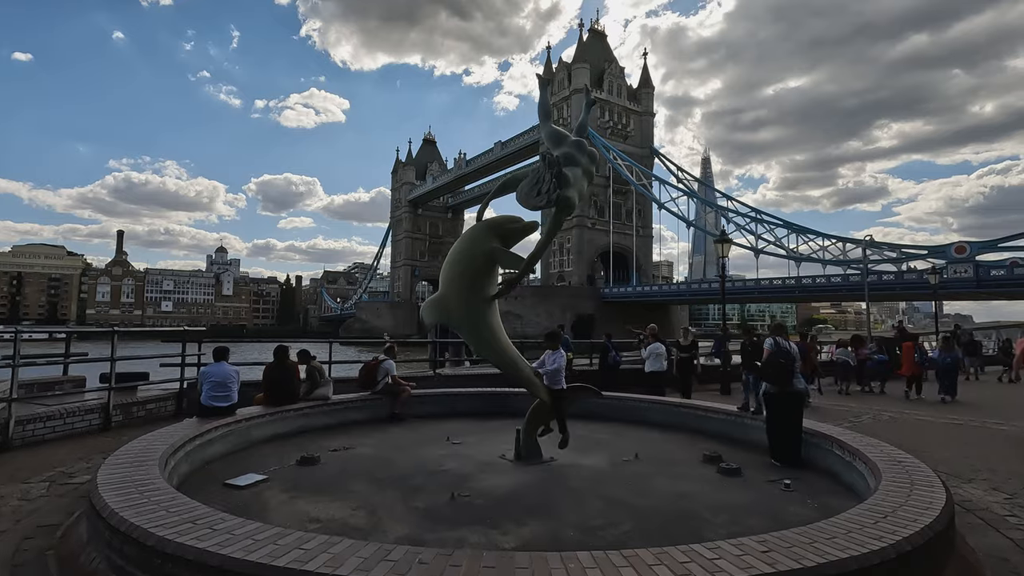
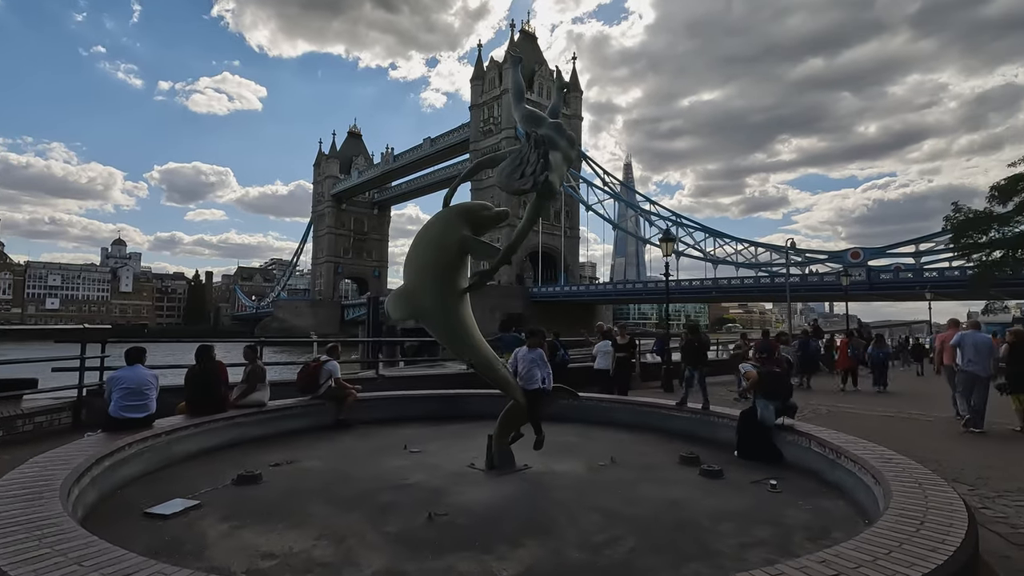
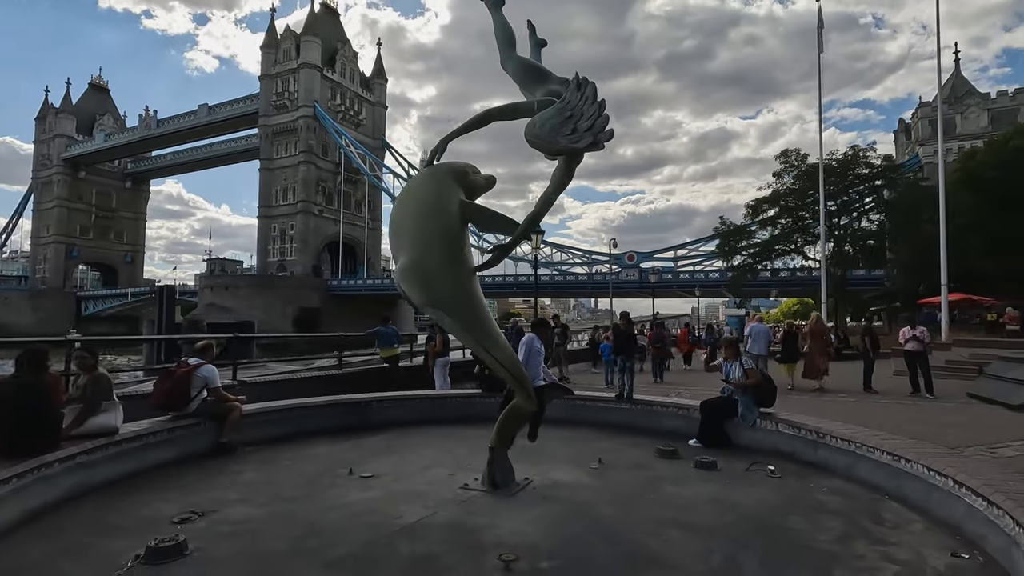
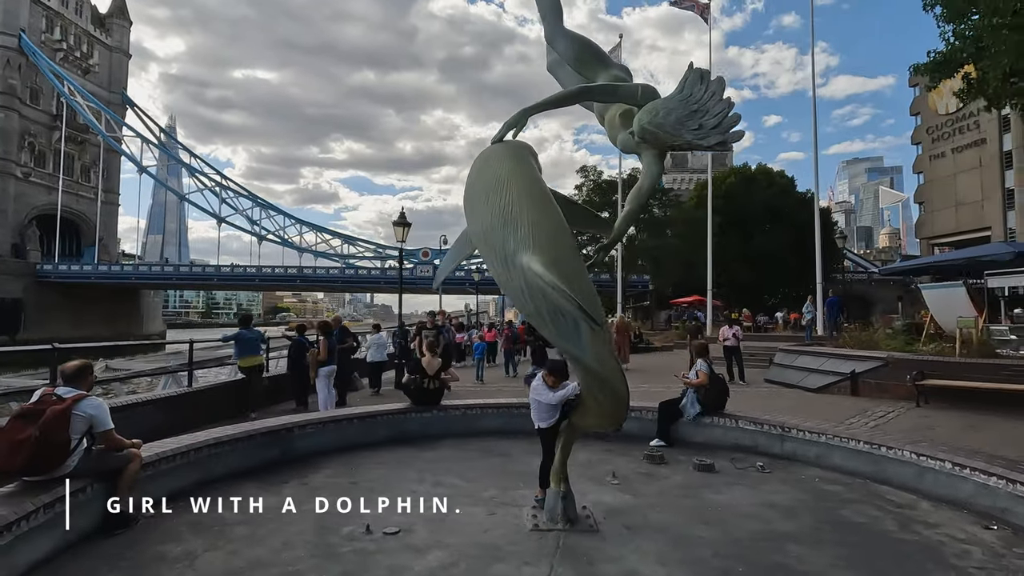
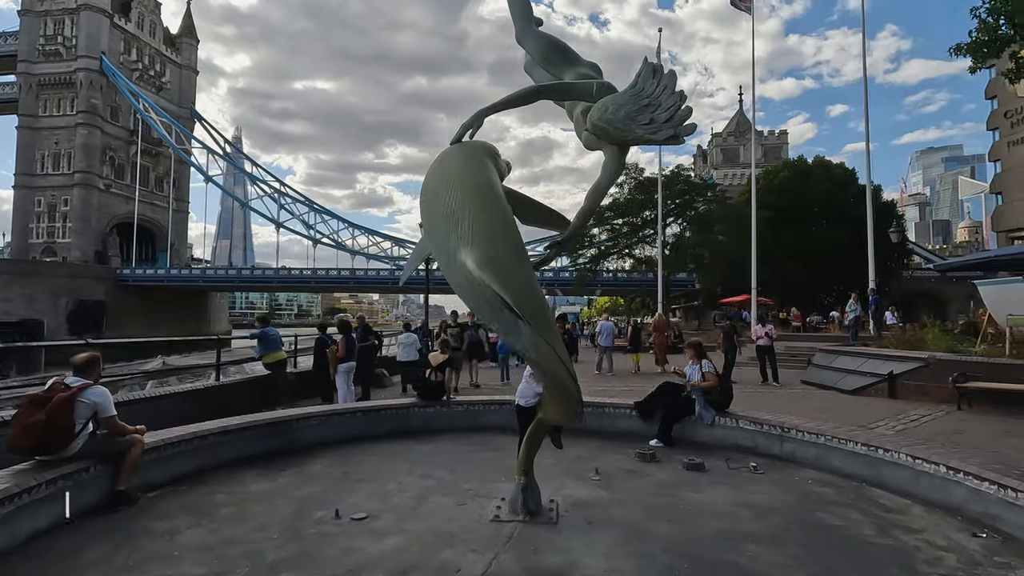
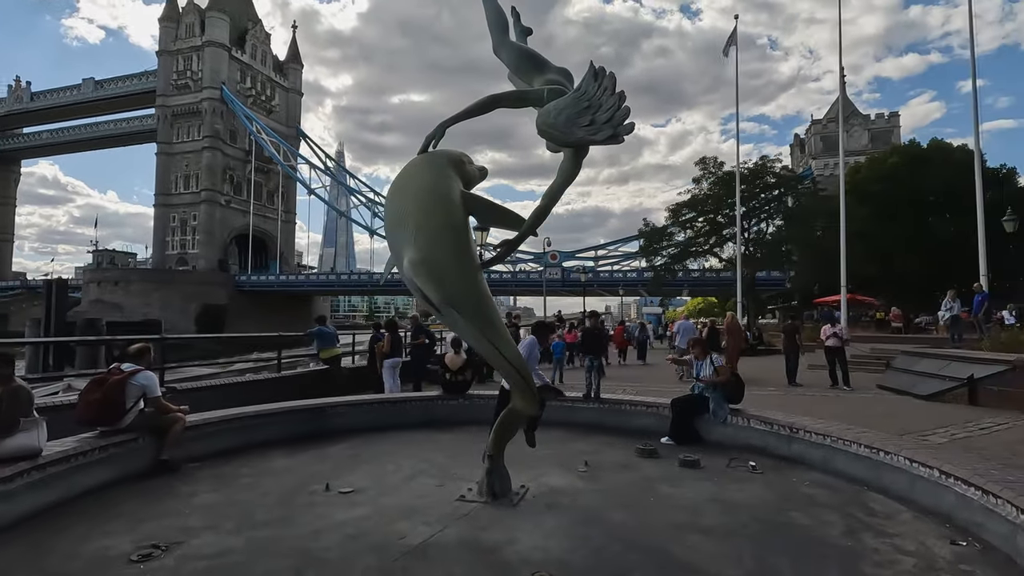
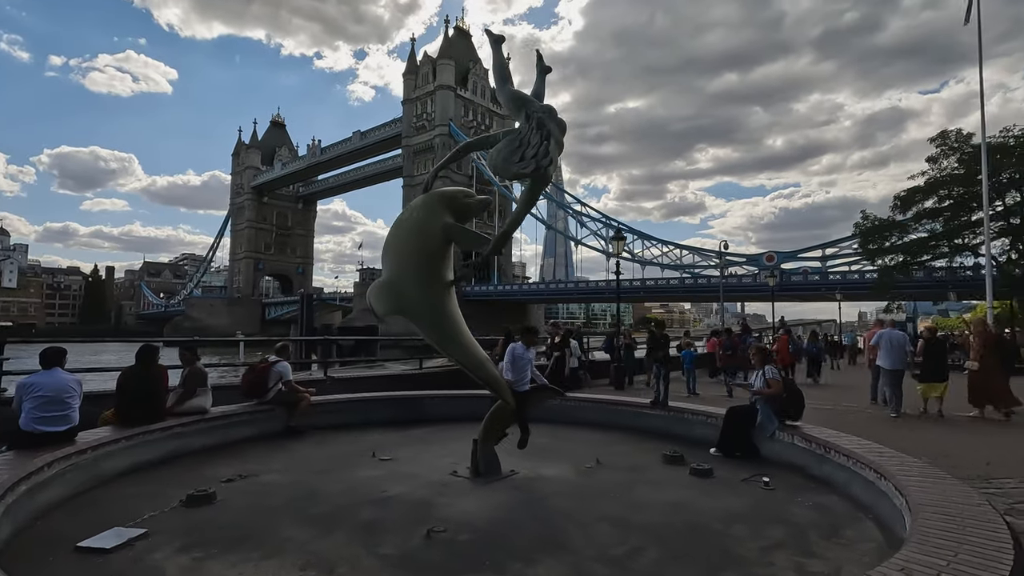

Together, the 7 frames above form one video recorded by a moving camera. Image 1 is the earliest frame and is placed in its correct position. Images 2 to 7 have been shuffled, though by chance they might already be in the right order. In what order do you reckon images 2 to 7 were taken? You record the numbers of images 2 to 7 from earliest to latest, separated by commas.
2, 7, 3, 6, 5, 4
